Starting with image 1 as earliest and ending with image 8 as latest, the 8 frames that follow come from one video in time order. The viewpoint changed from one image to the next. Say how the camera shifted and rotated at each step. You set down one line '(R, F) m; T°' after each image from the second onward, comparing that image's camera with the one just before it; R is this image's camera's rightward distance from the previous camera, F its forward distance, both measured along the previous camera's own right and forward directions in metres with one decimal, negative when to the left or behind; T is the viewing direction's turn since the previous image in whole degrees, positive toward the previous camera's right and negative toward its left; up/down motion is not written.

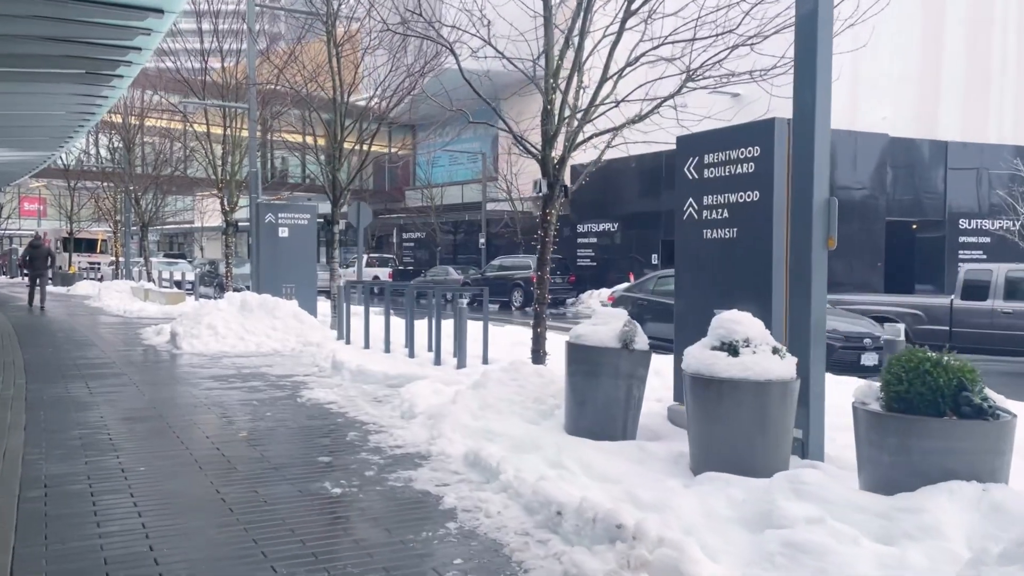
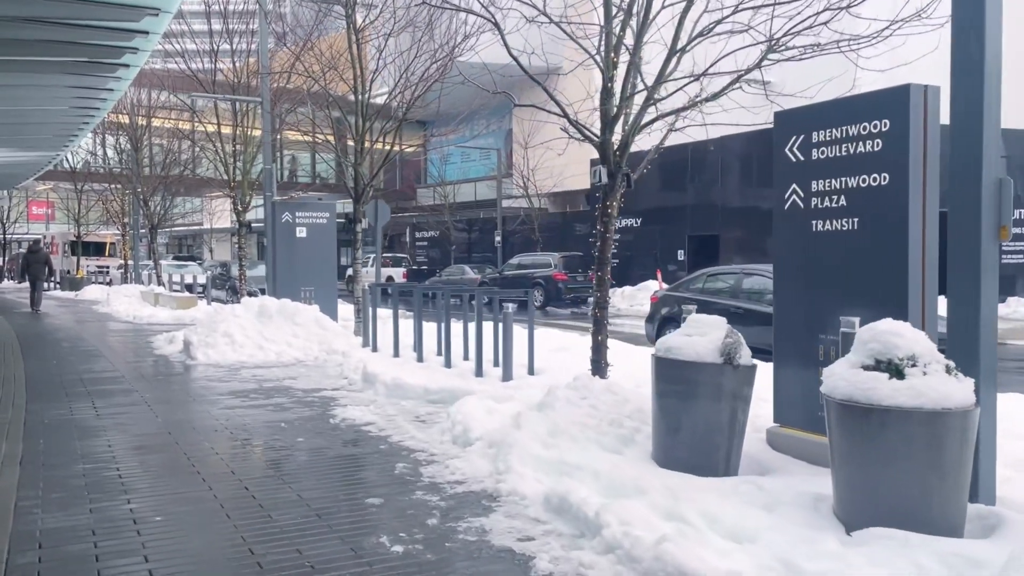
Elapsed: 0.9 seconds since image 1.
(-0.5, +1.1) m; -1°
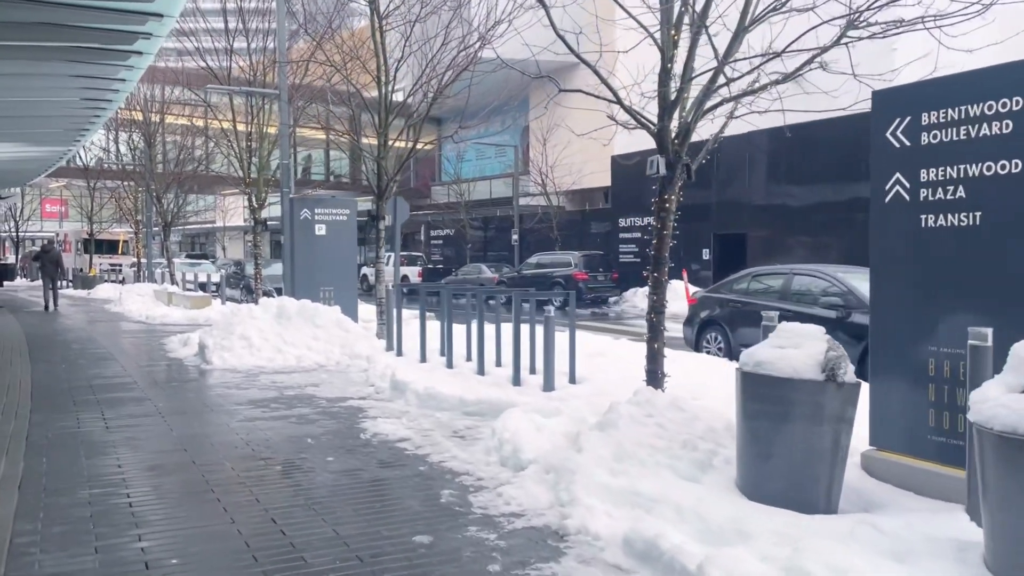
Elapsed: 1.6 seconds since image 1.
(-0.3, +0.8) m; -1°
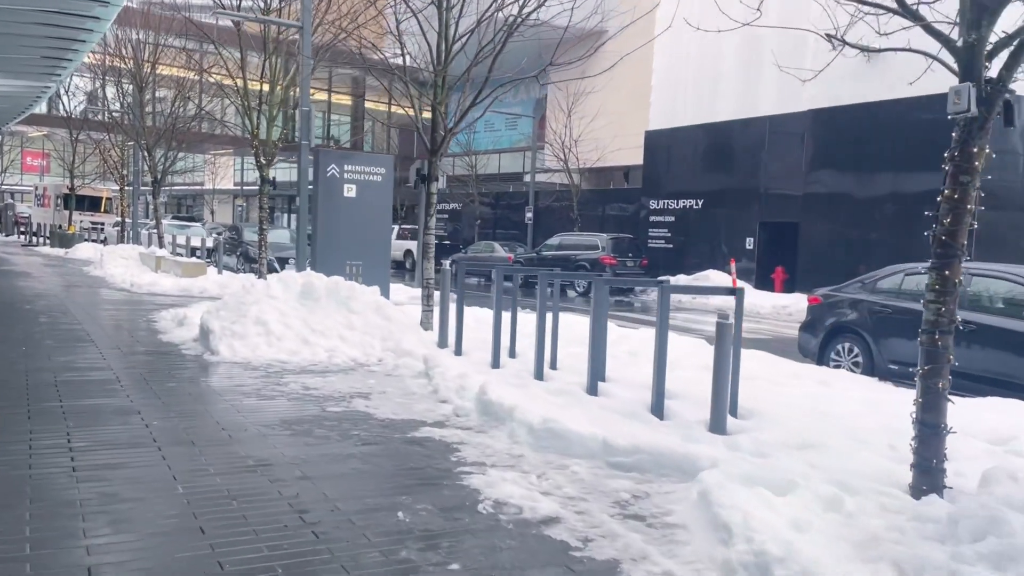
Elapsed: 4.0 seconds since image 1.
(-1.3, +2.8) m; +1°
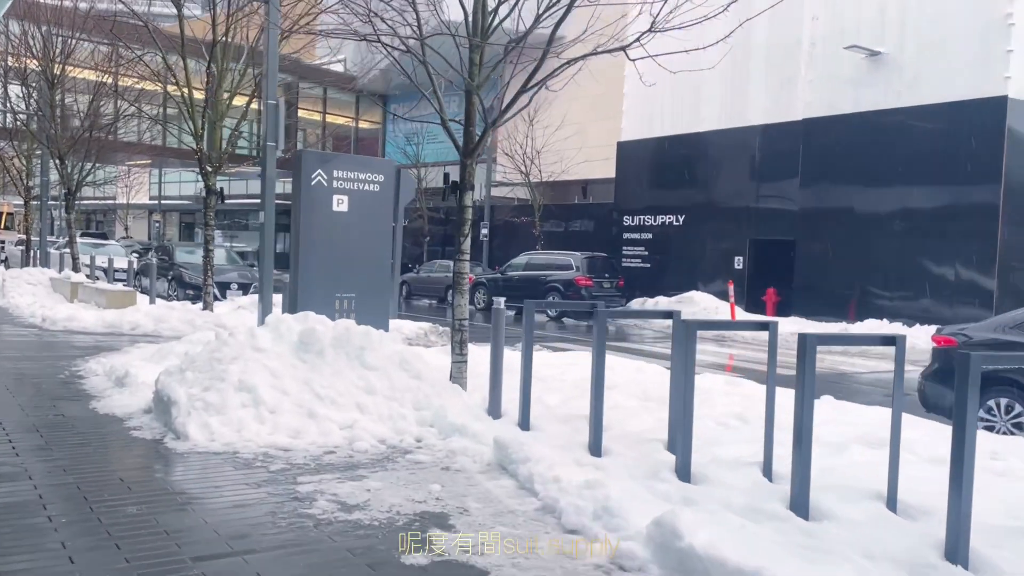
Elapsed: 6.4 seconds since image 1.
(-1.4, +2.8) m; +5°
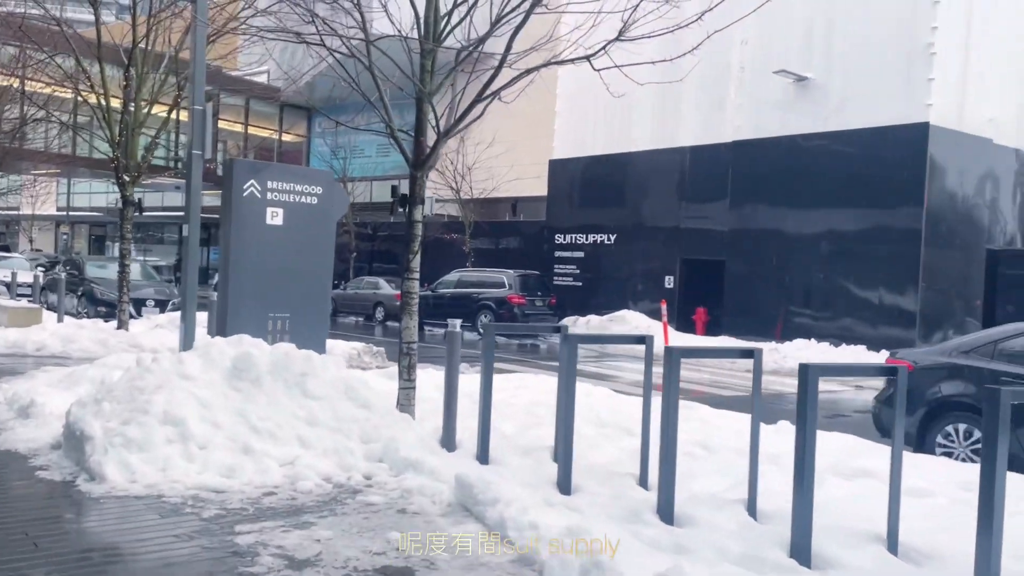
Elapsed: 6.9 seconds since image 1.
(-0.3, +0.5) m; +5°
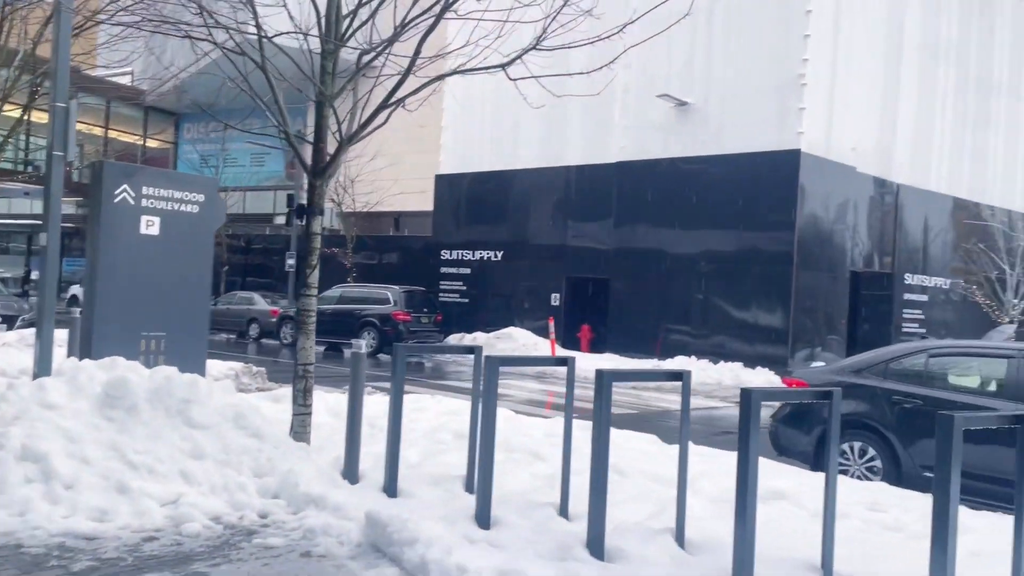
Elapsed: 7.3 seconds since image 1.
(-0.3, +0.4) m; +8°
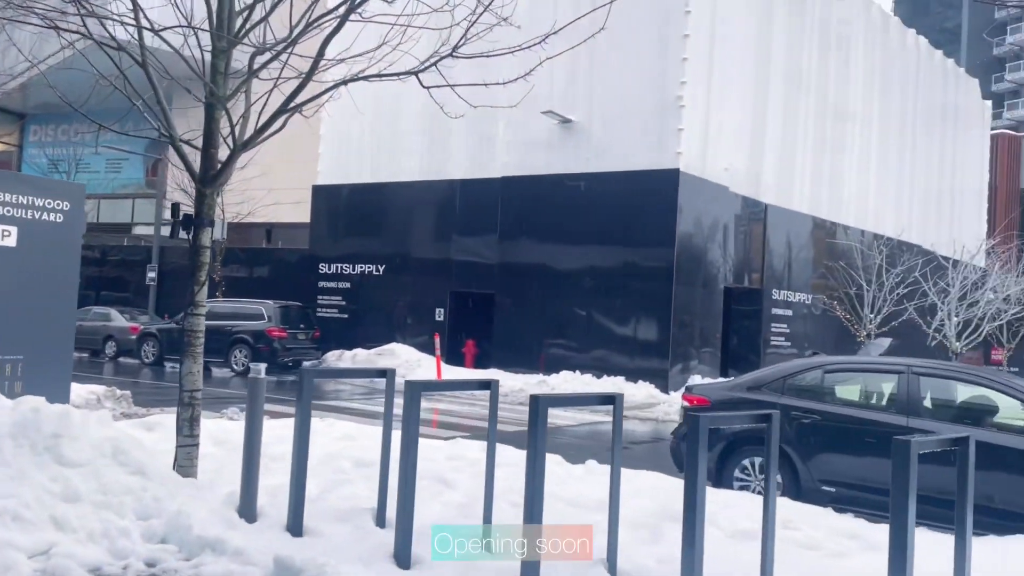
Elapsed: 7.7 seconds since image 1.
(-0.3, +0.3) m; +9°
